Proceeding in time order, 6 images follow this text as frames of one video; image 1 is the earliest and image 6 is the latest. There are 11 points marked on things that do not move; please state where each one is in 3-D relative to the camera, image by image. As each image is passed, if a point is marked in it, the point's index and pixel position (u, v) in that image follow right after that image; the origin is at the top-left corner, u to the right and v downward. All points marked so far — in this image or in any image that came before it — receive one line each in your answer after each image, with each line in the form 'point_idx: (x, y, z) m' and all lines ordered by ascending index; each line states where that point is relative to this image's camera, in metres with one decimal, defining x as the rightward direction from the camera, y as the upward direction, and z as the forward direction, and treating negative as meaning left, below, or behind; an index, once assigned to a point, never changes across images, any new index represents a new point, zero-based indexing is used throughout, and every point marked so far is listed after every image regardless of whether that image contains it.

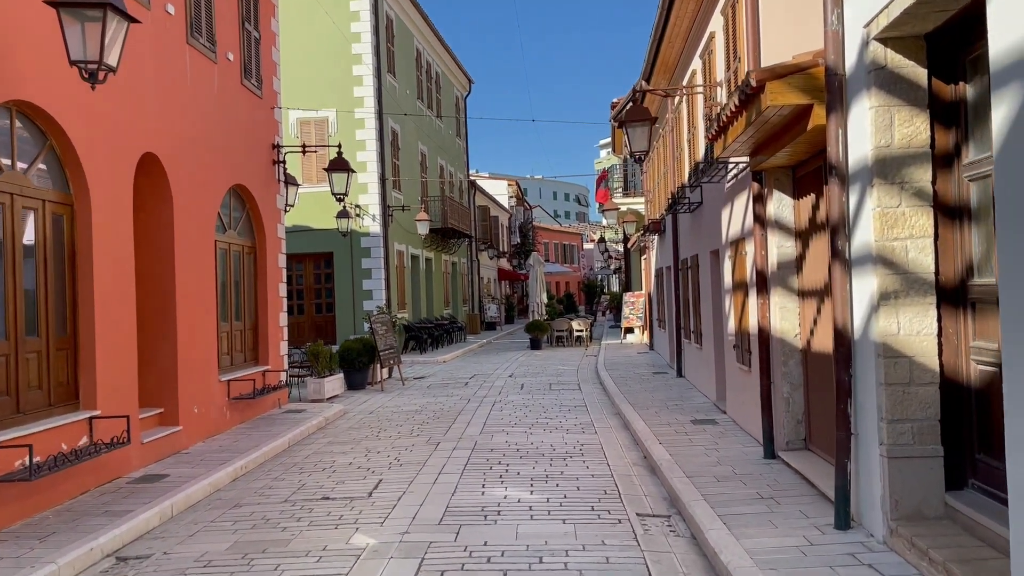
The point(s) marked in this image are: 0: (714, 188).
0: (+2.4, +1.2, +9.9) m
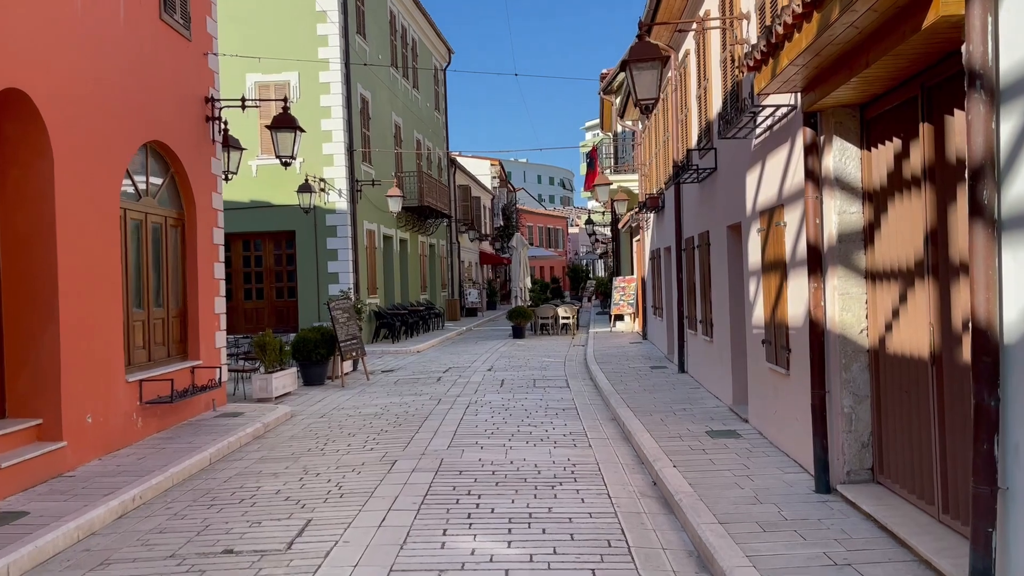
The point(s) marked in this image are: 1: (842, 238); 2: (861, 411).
0: (+2.2, +1.4, +8.1) m
1: (+2.1, +0.3, +5.2) m
2: (+2.2, -0.8, +5.2) m
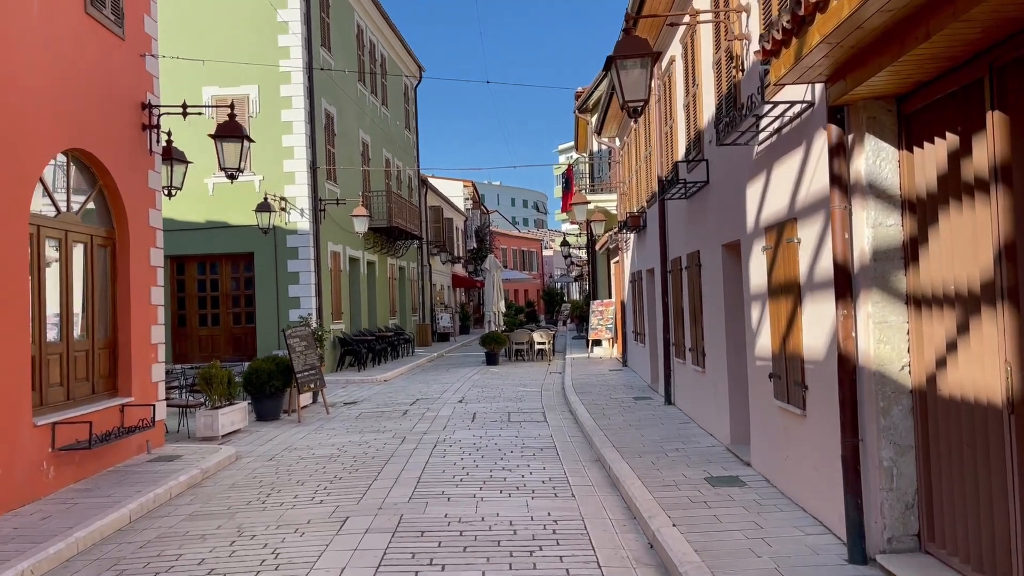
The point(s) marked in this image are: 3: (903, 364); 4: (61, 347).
0: (+2.0, +1.2, +7.3) m
1: (+1.9, +0.2, +4.3) m
2: (+2.1, -0.9, +4.3) m
3: (+2.1, -0.4, +4.3) m
4: (-4.2, -0.5, +7.5) m
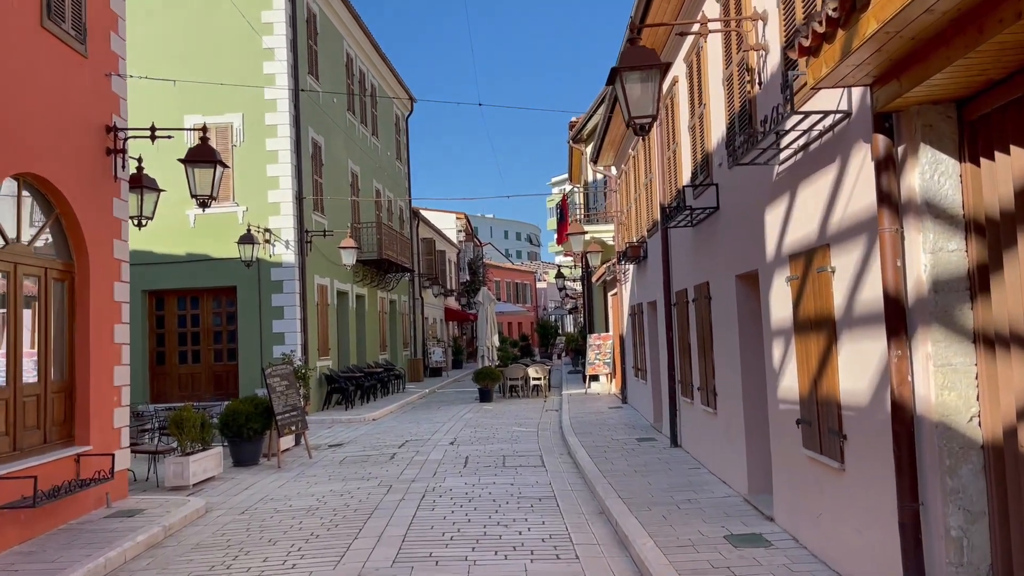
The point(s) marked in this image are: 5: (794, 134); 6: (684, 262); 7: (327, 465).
0: (+1.9, +0.9, +6.7) m
1: (+1.9, 0.0, +3.7) m
2: (+2.1, -1.1, +3.6) m
3: (+2.1, -0.6, +3.7) m
4: (-4.2, -0.9, +6.8) m
5: (+1.8, +1.0, +5.2) m
6: (+2.0, +0.3, +9.6) m
7: (-2.5, -2.4, +11.1) m
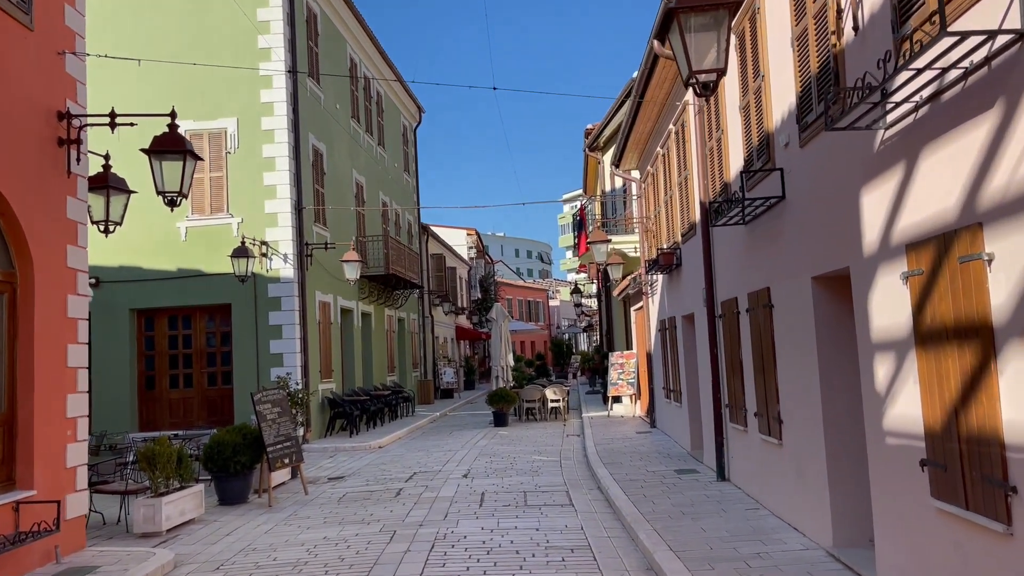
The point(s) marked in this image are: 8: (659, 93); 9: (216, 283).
0: (+2.1, +0.9, +5.4) m
1: (+2.1, +0.1, +2.4) m
2: (+2.2, -1.0, +2.3) m
3: (+2.2, -0.5, +2.3) m
4: (-4.0, -1.0, +5.5) m
5: (+2.0, +1.0, +3.9) m
6: (+2.2, +0.2, +8.2) m
7: (-2.2, -2.5, +9.7) m
8: (+2.0, +2.7, +11.1) m
9: (-5.6, +0.1, +15.4) m
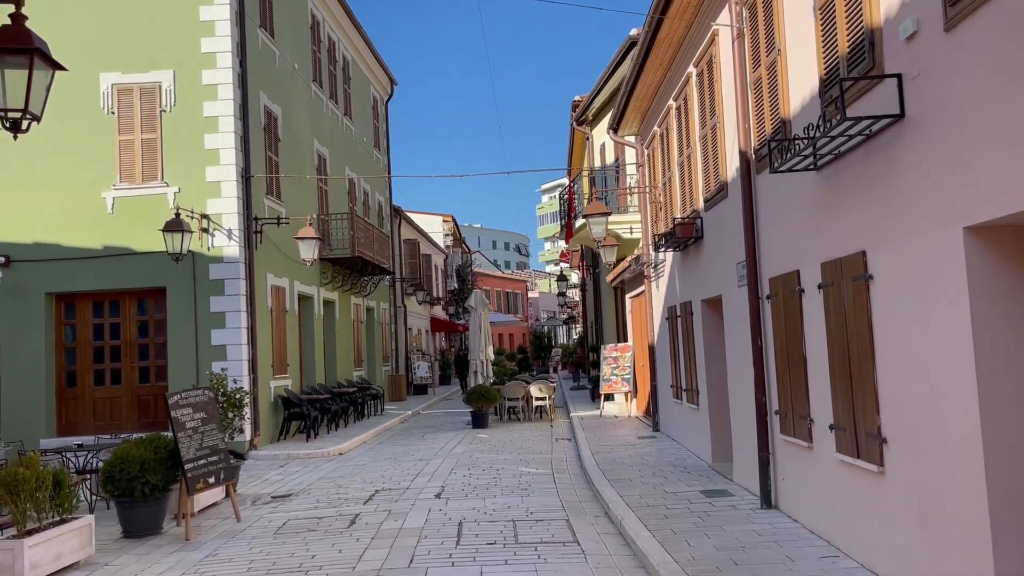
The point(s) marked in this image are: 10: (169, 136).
0: (+2.1, +1.1, +3.3) m
1: (+2.1, +0.2, +0.3) m
2: (+2.3, -0.9, +0.3) m
3: (+2.3, -0.3, +0.3) m
4: (-4.0, -0.7, +3.3) m
5: (+2.0, +1.2, +1.9) m
6: (+2.1, +0.4, +6.2) m
7: (-2.4, -2.3, +7.6) m
8: (+1.8, +2.9, +9.1) m
9: (-5.9, +0.4, +13.1) m
10: (-5.6, +2.5, +13.3) m
